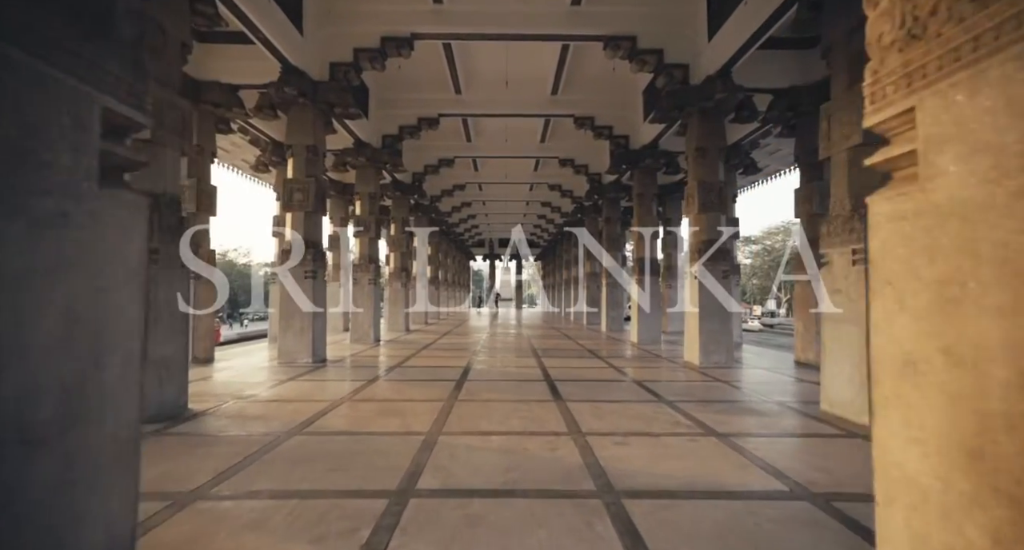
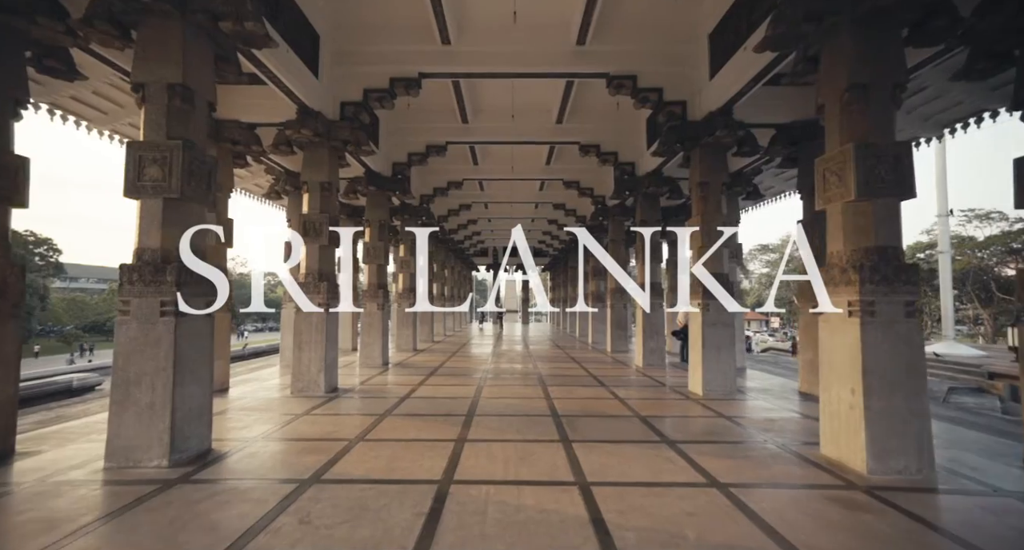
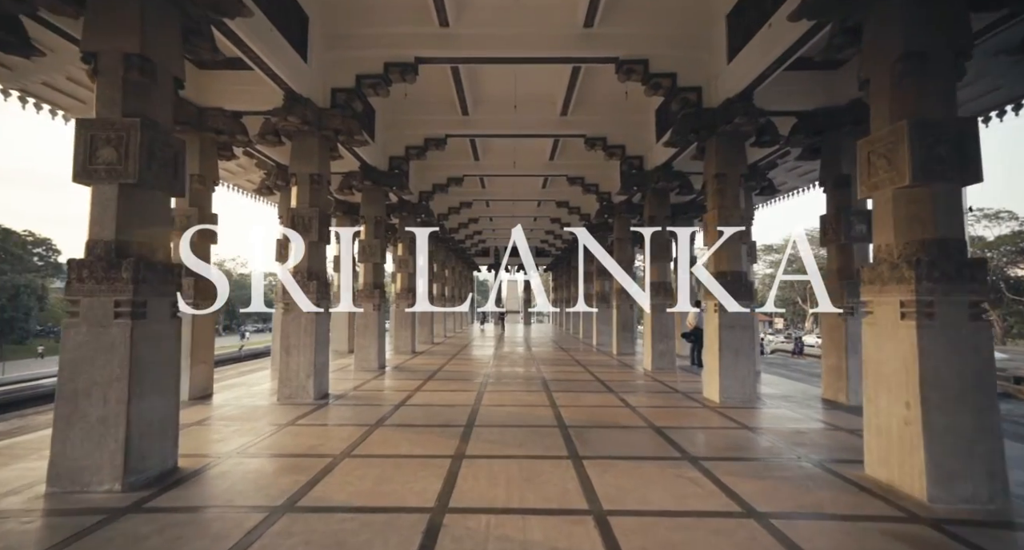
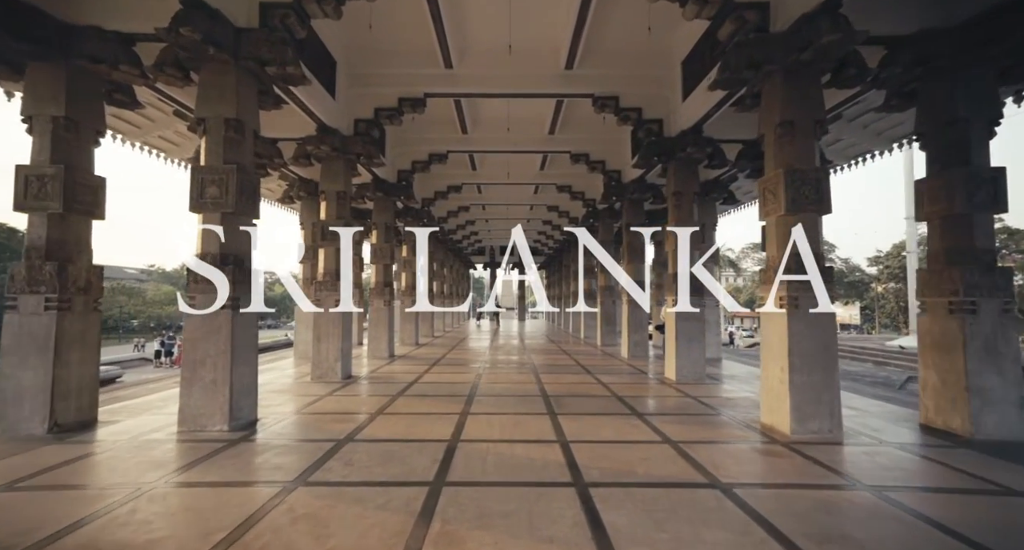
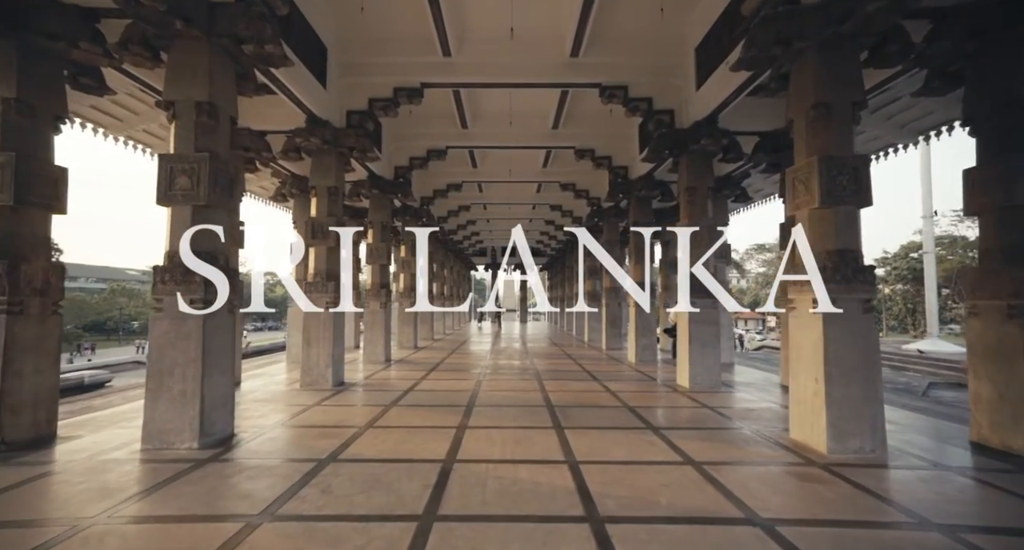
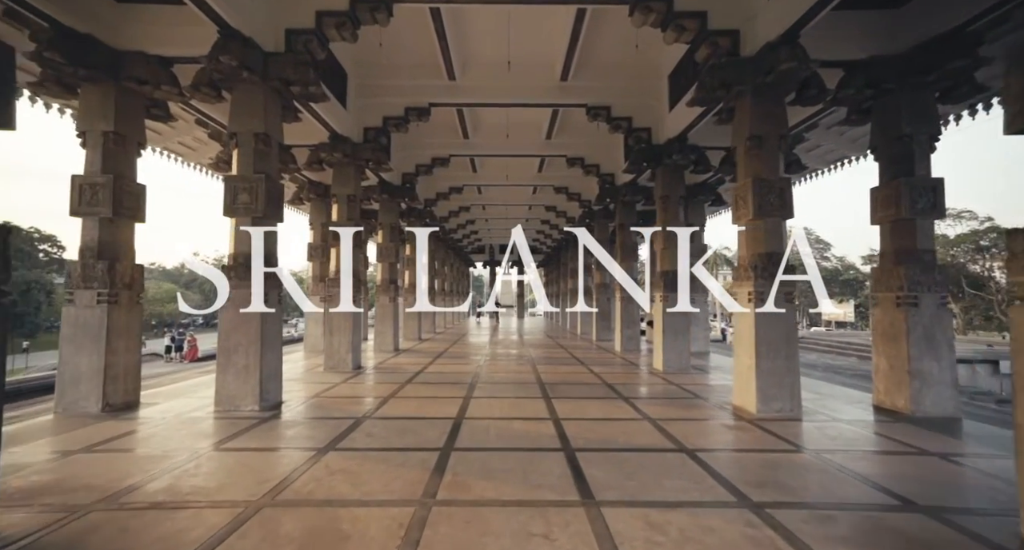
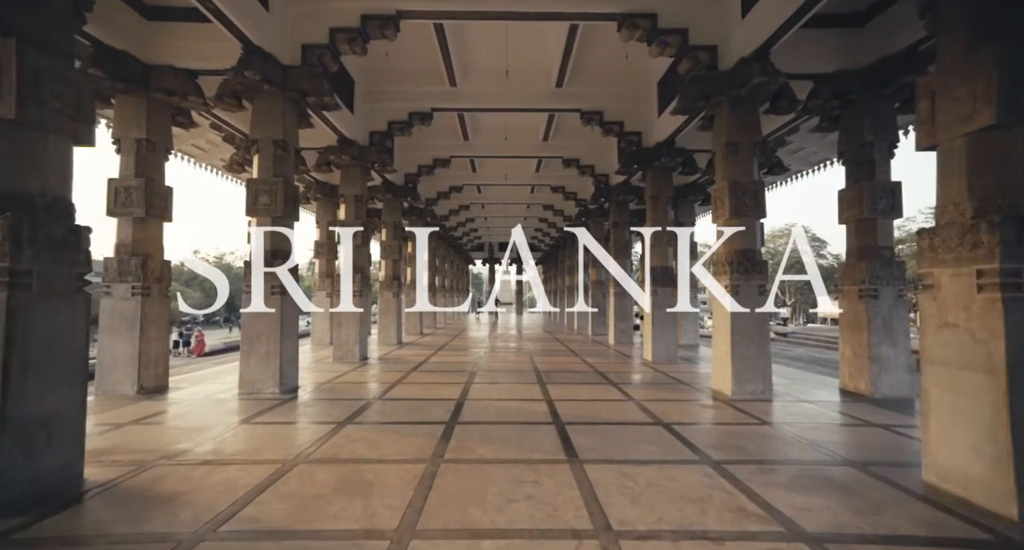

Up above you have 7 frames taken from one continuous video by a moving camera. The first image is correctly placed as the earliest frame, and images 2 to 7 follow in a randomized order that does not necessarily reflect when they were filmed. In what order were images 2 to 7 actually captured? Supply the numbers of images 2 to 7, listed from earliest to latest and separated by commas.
7, 6, 4, 5, 2, 3
